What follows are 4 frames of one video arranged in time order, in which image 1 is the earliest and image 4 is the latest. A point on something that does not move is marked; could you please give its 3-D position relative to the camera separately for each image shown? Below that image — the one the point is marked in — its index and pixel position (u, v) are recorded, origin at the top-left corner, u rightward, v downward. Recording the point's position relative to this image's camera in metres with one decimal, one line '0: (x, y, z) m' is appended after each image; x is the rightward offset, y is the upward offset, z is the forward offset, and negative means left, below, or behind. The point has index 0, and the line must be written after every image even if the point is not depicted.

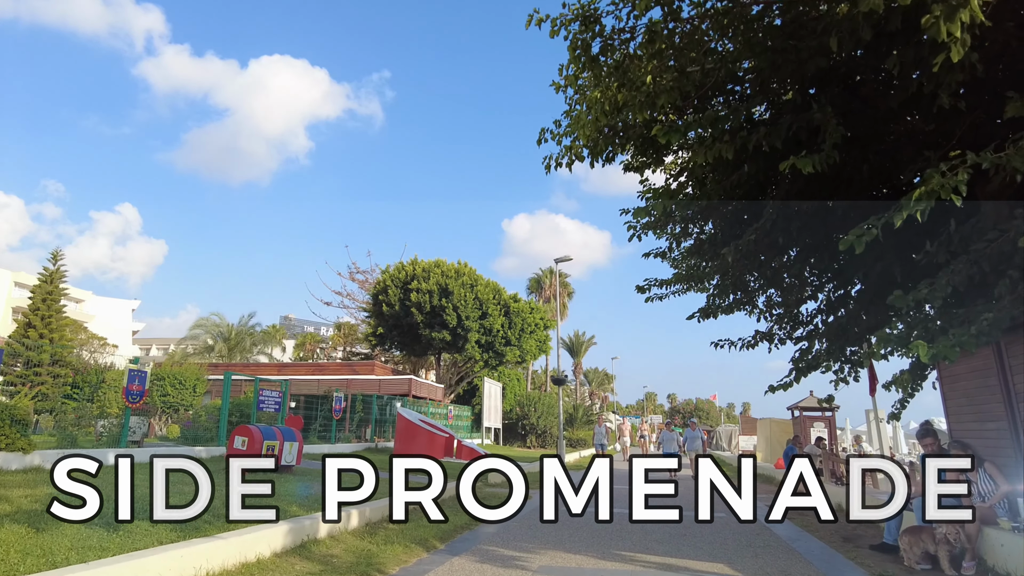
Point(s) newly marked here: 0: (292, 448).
0: (-3.1, -2.2, +9.3) m
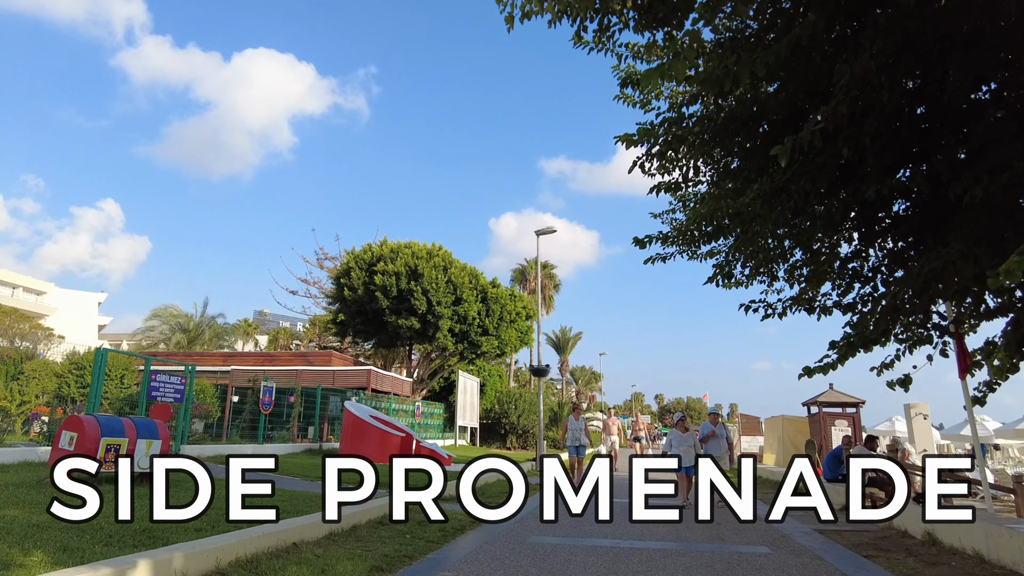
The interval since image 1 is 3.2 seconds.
0: (-3.6, -1.6, +6.6) m
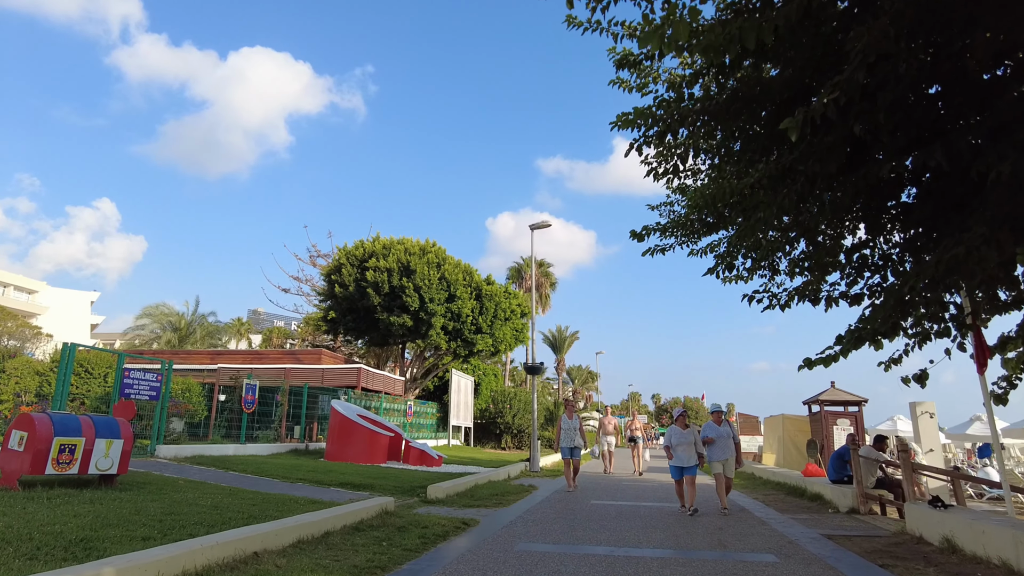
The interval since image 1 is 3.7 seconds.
0: (-3.7, -1.5, +6.2) m
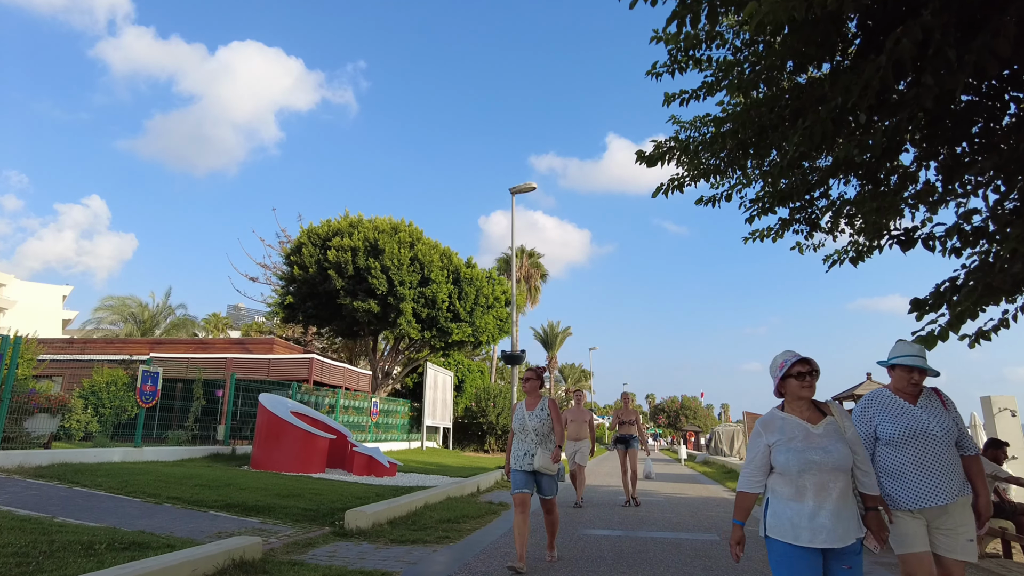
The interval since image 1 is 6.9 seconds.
0: (-4.1, -0.9, +3.6) m
